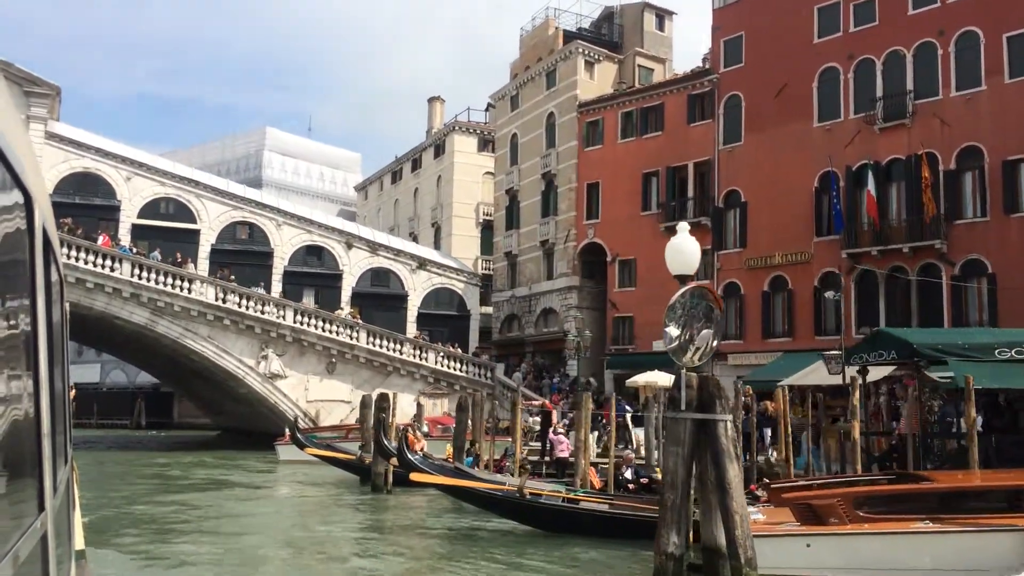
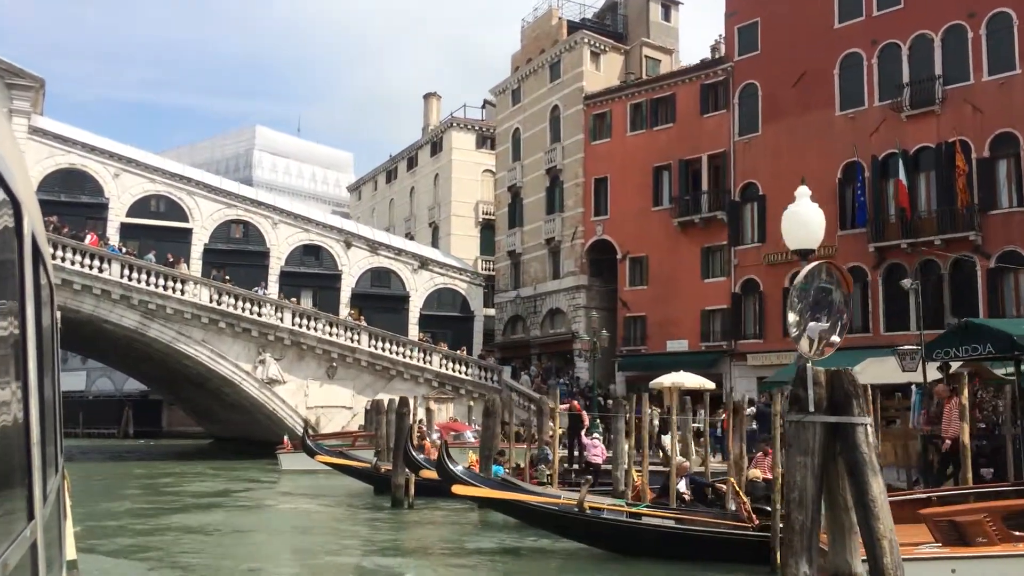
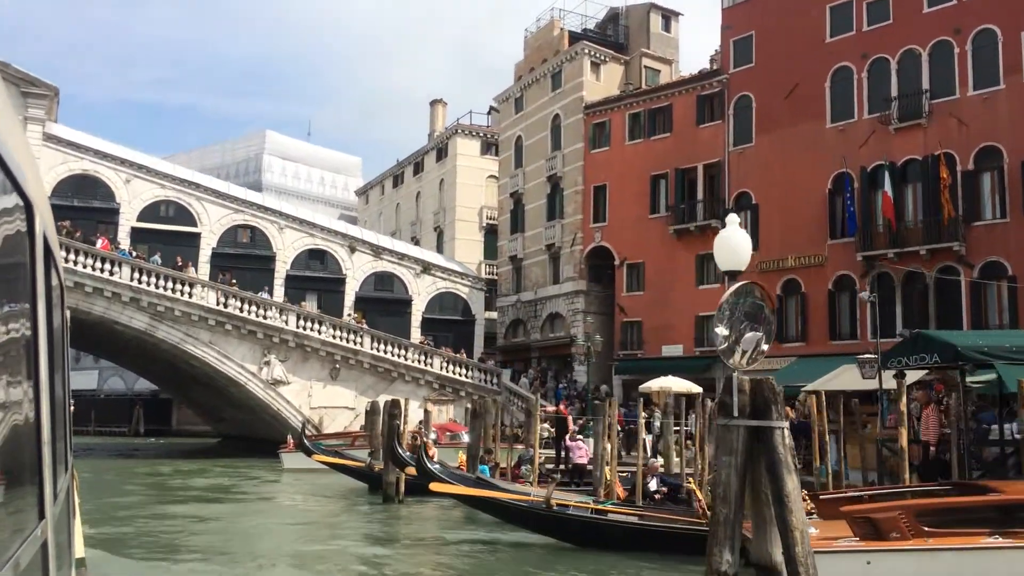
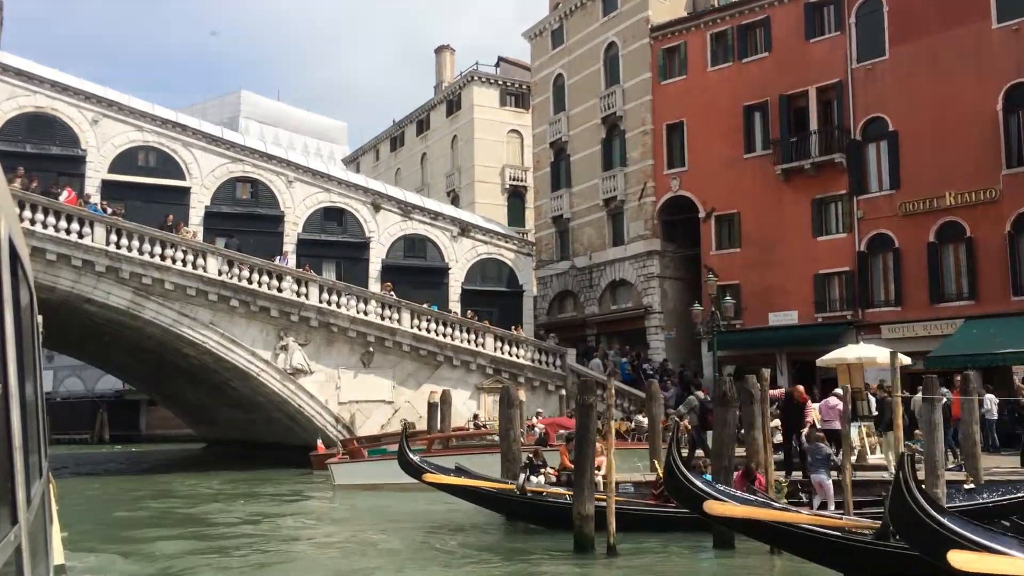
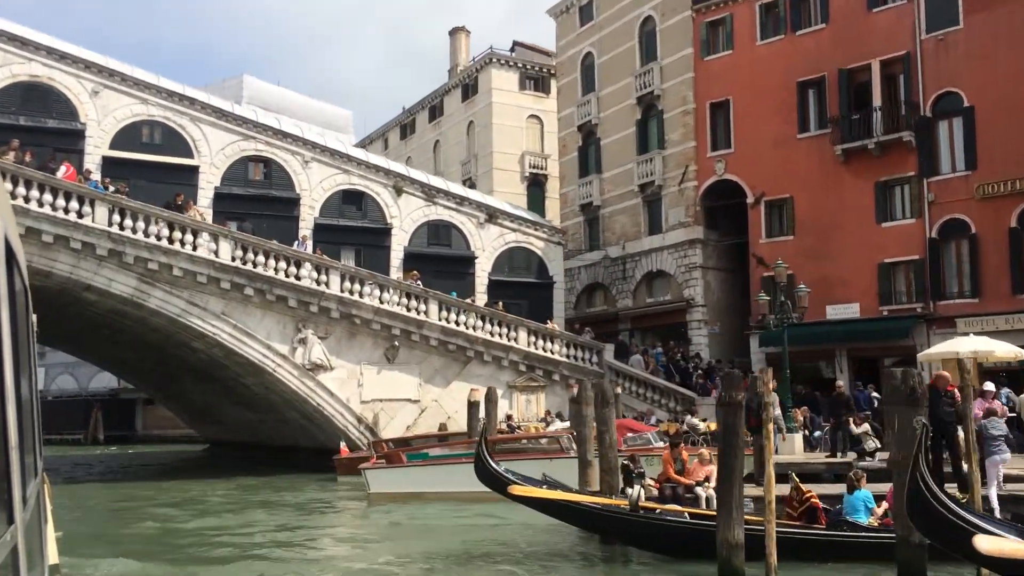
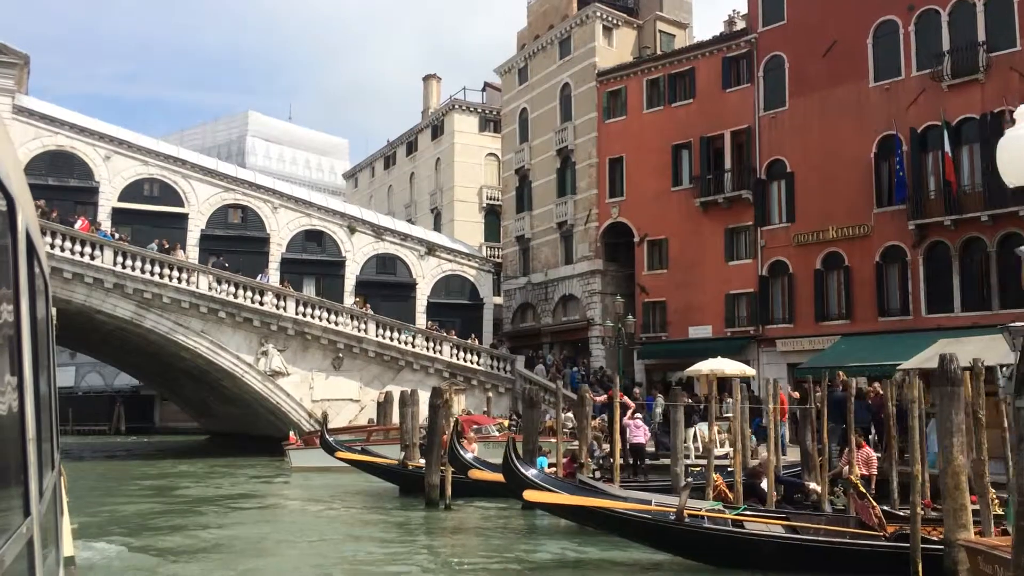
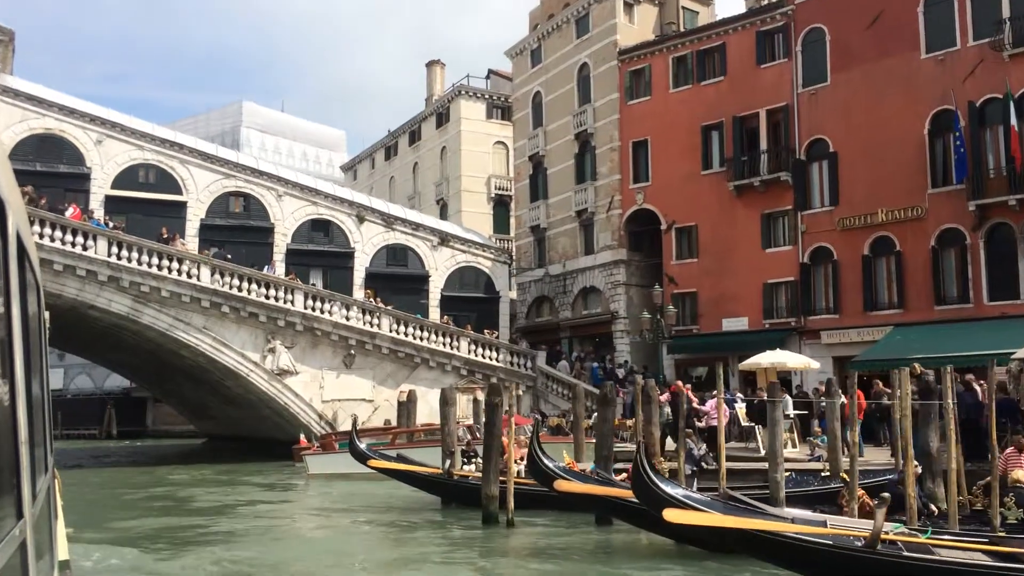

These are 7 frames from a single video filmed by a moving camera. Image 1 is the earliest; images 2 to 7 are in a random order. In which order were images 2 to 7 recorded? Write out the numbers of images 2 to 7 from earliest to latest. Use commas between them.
3, 2, 6, 7, 4, 5
